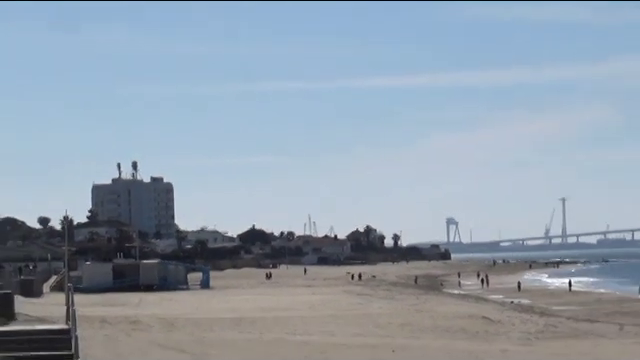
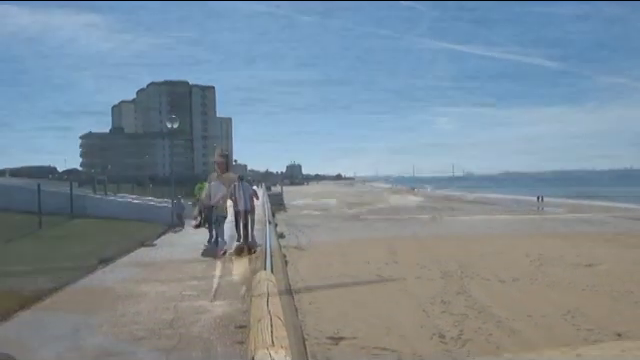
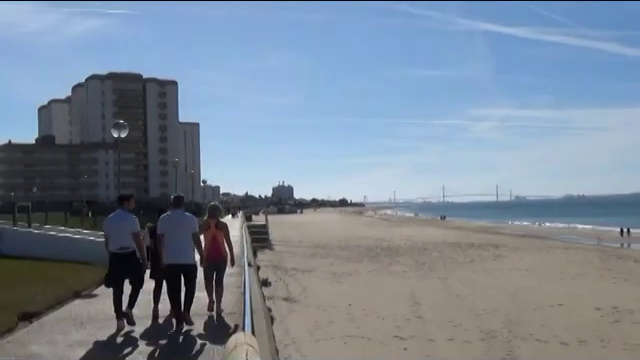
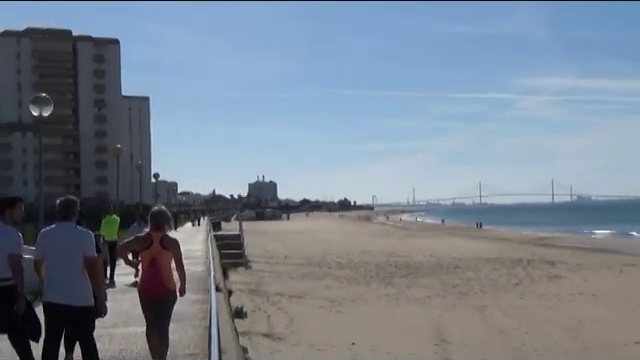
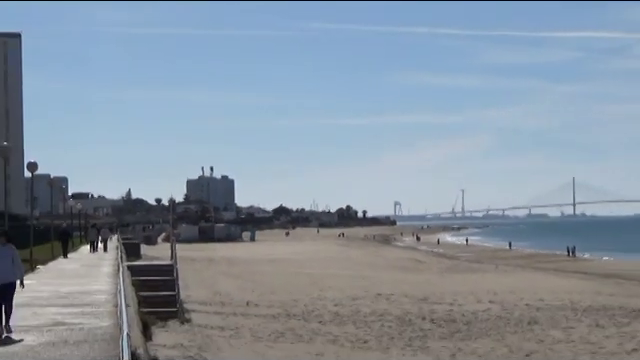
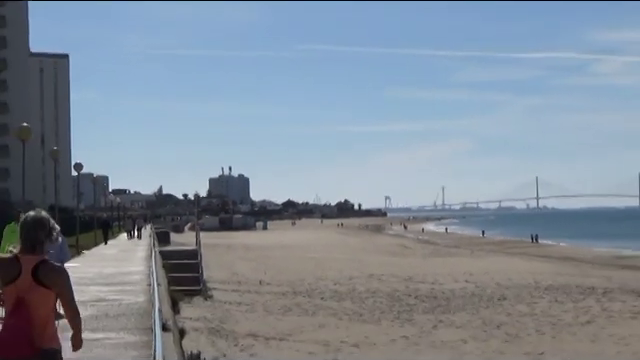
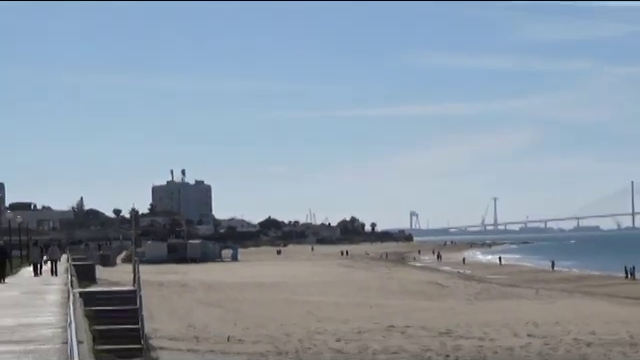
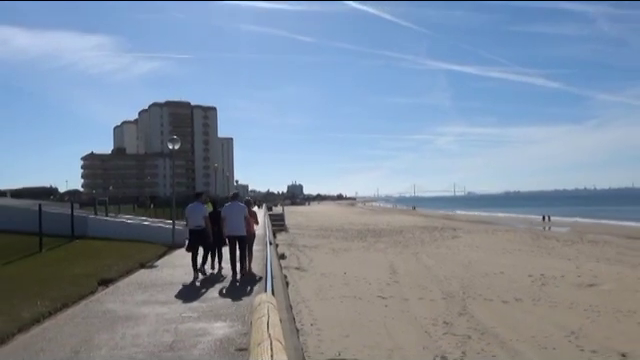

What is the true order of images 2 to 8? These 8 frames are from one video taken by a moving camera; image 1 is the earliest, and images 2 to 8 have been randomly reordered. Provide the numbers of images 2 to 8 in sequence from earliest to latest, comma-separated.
7, 5, 6, 4, 3, 8, 2
